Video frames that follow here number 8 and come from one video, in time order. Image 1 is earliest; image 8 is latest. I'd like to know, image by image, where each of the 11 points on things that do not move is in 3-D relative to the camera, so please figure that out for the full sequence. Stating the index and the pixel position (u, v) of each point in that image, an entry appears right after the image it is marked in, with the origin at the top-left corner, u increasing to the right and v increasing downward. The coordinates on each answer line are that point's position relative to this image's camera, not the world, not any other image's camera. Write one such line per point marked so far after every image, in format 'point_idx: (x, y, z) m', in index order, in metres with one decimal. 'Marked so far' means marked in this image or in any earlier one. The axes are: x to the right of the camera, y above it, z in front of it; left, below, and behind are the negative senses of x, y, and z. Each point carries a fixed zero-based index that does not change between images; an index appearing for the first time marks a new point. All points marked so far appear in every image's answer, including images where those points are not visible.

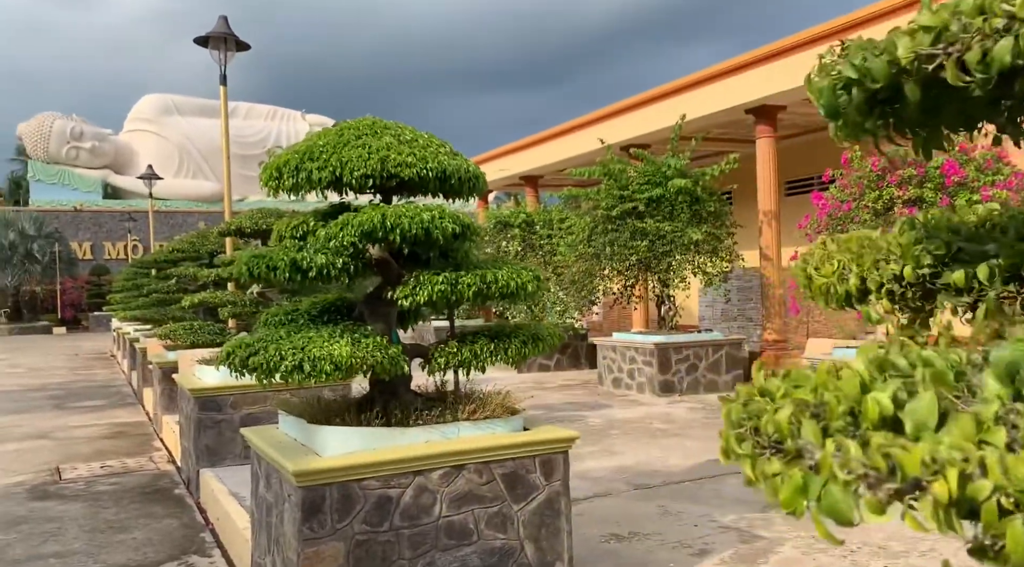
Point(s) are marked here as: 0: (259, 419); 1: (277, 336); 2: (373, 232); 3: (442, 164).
0: (-2.0, -1.1, +6.4) m
1: (-1.0, -0.2, +3.4) m
2: (-0.6, +0.2, +3.3) m
3: (-0.3, +0.5, +3.5) m
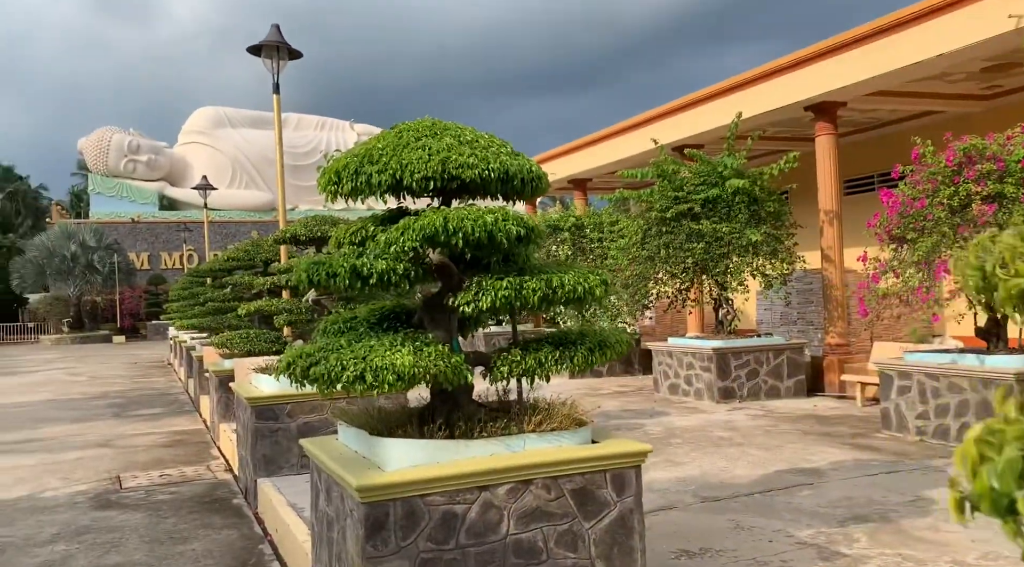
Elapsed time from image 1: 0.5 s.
0: (-1.5, -1.1, +6.4) m
1: (-0.7, -0.2, +3.3) m
2: (-0.3, +0.2, +3.2) m
3: (0.0, +0.5, +3.3) m
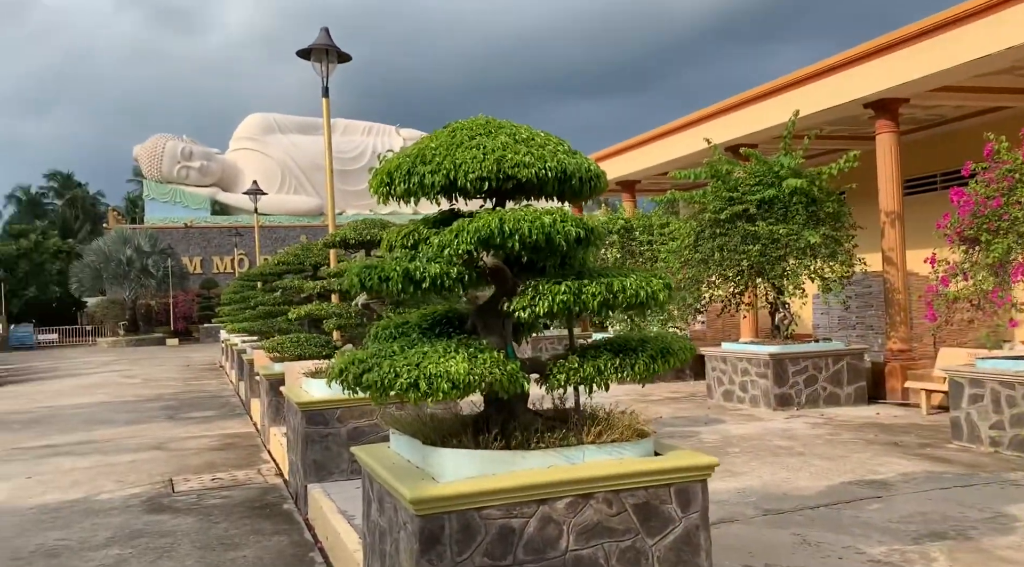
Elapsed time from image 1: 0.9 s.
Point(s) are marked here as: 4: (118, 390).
0: (-1.1, -1.2, +6.3) m
1: (-0.5, -0.3, +3.2) m
2: (-0.1, +0.2, +3.0) m
3: (+0.2, +0.5, +3.2) m
4: (-7.9, -2.1, +16.0) m
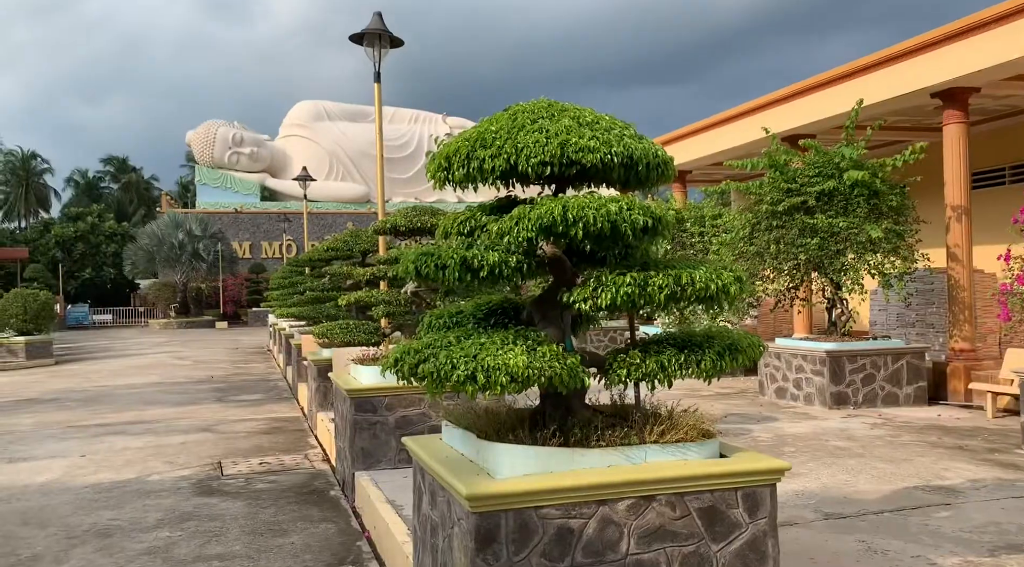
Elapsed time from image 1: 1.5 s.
0: (-0.8, -1.1, +6.2) m
1: (-0.3, -0.2, +3.1) m
2: (+0.2, +0.2, +2.9) m
3: (+0.4, +0.5, +3.1) m
4: (-7.0, -1.8, +16.3) m
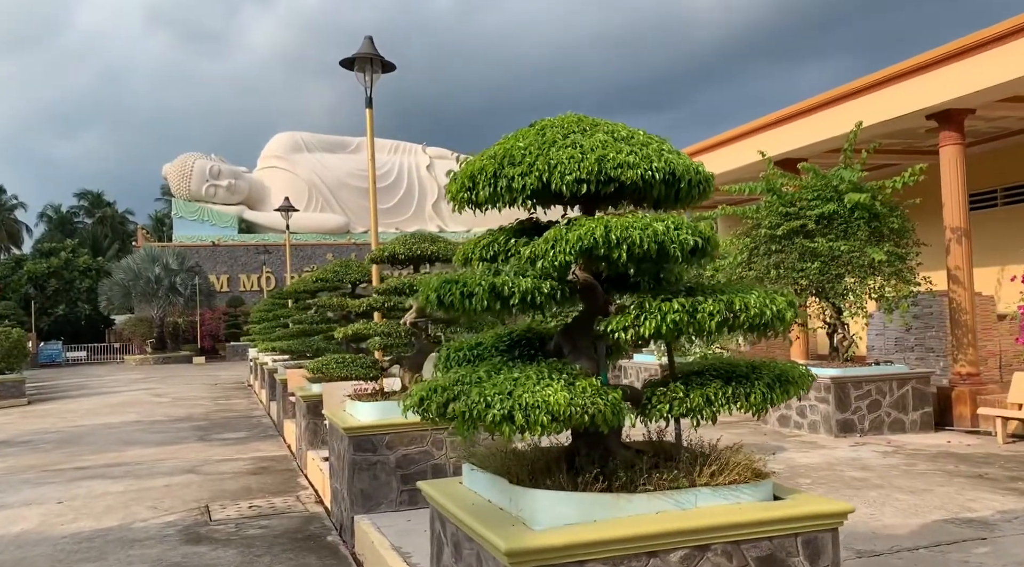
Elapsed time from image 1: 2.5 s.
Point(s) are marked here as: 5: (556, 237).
0: (-0.7, -1.3, +5.9) m
1: (-0.1, -0.3, +2.8) m
2: (+0.3, +0.1, +2.7) m
3: (+0.6, +0.4, +2.8) m
4: (-7.2, -2.5, +15.8) m
5: (+0.1, +0.2, +2.7) m
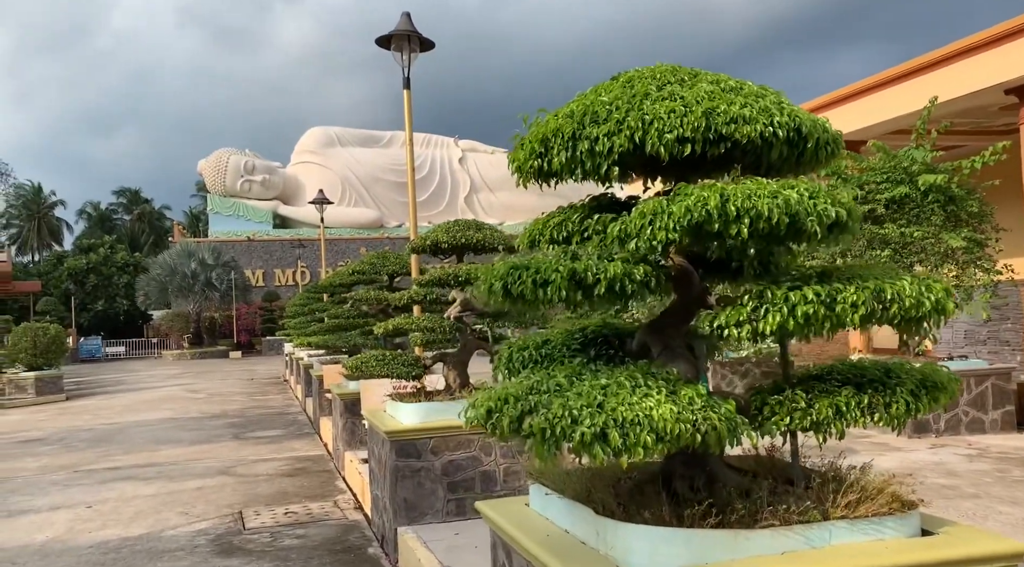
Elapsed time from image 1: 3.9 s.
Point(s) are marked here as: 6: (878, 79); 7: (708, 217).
0: (-0.3, -1.2, +5.4) m
1: (+0.1, -0.3, +2.3) m
2: (+0.5, +0.2, +2.1) m
3: (+0.8, +0.5, +2.3) m
4: (-6.4, -2.4, +15.6) m
5: (+0.4, +0.2, +2.2) m
6: (+4.5, +2.5, +9.6) m
7: (+0.5, +0.2, +2.1) m
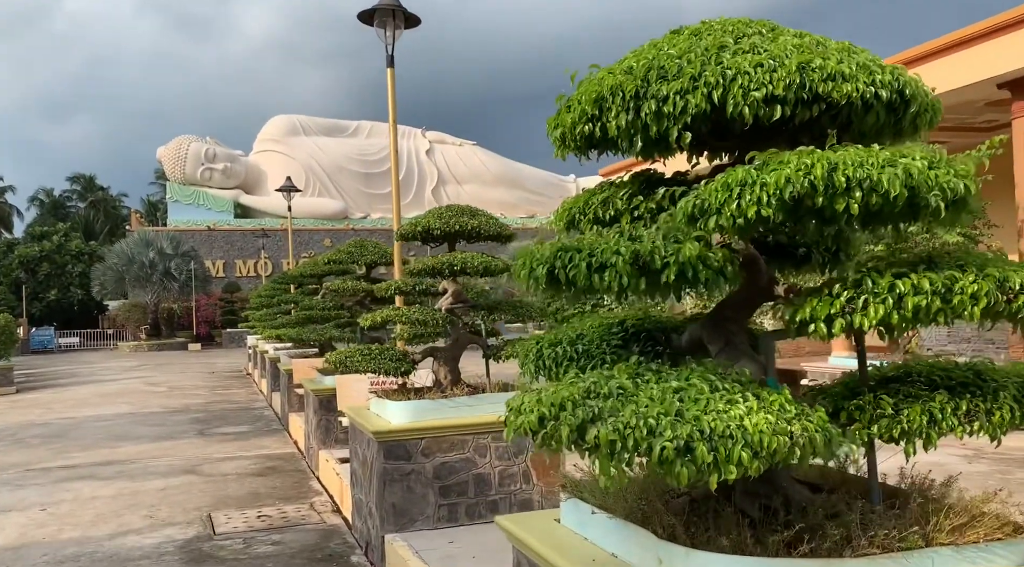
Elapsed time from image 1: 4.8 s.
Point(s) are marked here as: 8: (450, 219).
0: (-0.4, -1.2, +5.1) m
1: (+0.2, -0.2, +1.9) m
2: (+0.6, +0.2, +1.8) m
3: (+0.9, +0.5, +2.0) m
4: (-6.9, -2.2, +14.9) m
5: (+0.5, +0.2, +1.8) m
6: (+4.3, +2.5, +9.4) m
7: (+0.7, +0.2, +1.8) m
8: (-0.4, +0.4, +5.5) m
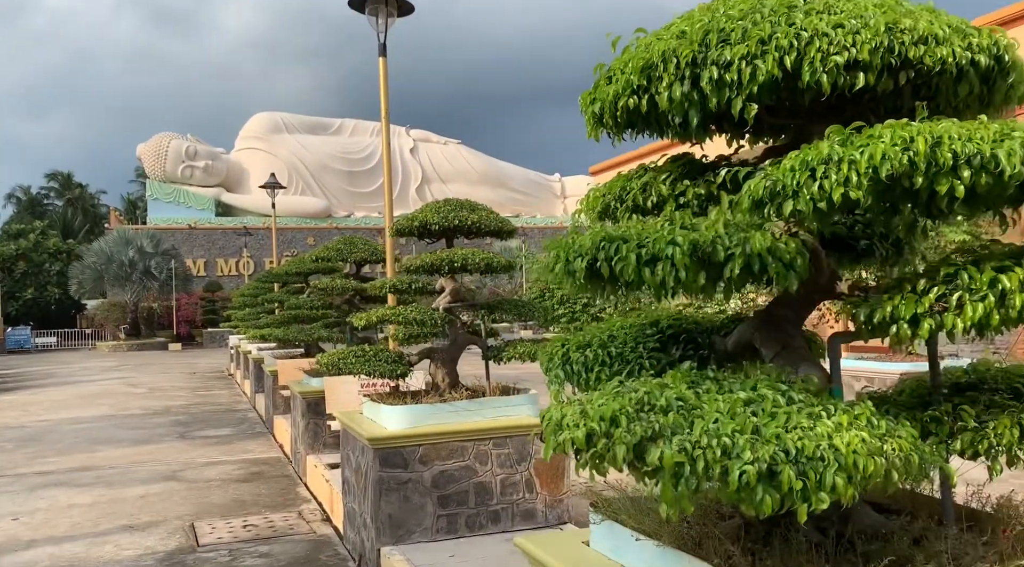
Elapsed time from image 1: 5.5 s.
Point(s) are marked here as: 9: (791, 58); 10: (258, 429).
0: (-0.3, -1.2, +4.8) m
1: (+0.3, -0.2, +1.7) m
2: (+0.7, +0.2, +1.5) m
3: (+1.0, +0.5, +1.7) m
4: (-7.1, -2.1, +14.5) m
5: (+0.6, +0.2, +1.6) m
6: (+4.3, +2.6, +9.2) m
7: (+0.7, +0.2, +1.5) m
8: (-0.4, +0.5, +5.2) m
9: (+0.6, +0.5, +1.7) m
10: (-3.5, -2.0, +11.0) m
